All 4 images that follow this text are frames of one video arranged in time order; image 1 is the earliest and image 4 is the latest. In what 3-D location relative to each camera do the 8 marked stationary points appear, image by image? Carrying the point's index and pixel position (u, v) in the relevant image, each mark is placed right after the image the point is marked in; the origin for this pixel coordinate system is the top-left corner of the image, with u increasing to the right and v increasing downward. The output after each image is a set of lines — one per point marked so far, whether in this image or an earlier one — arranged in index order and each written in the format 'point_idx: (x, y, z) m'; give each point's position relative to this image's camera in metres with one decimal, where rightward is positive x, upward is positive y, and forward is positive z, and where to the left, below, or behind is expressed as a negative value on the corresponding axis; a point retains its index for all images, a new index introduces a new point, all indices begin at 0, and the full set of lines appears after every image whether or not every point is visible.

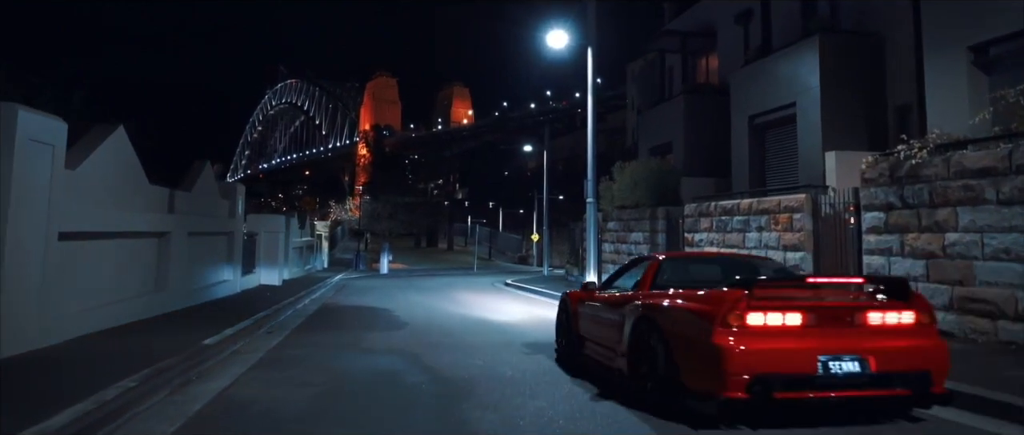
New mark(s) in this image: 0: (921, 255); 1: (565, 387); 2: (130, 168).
0: (+5.6, -0.5, +10.9) m
1: (+0.6, -1.8, +8.4) m
2: (-6.2, +0.8, +12.8) m
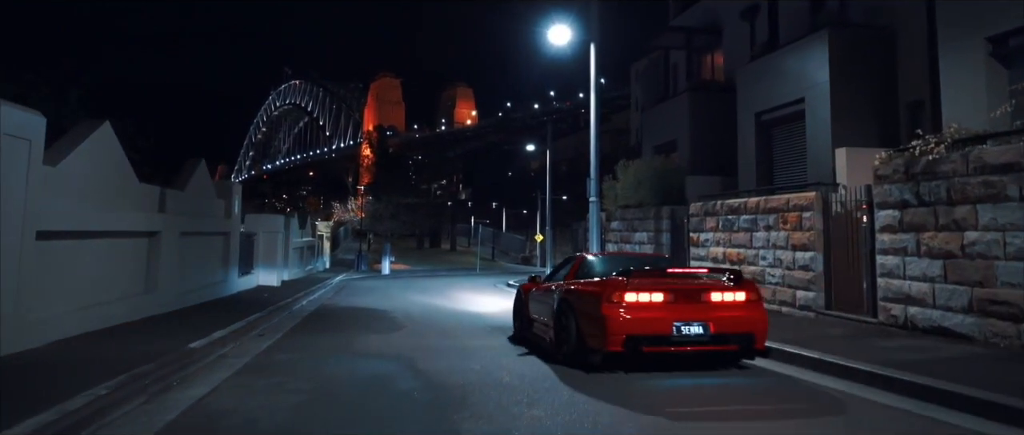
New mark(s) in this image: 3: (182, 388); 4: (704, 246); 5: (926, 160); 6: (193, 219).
0: (+5.6, -0.5, +10.4) m
1: (+0.5, -1.8, +8.0) m
2: (-6.2, +0.8, +12.4) m
3: (-3.3, -1.7, +8.1) m
4: (+4.1, -0.6, +17.1) m
5: (+5.5, +0.8, +10.6) m
6: (-7.0, 0.0, +17.4) m
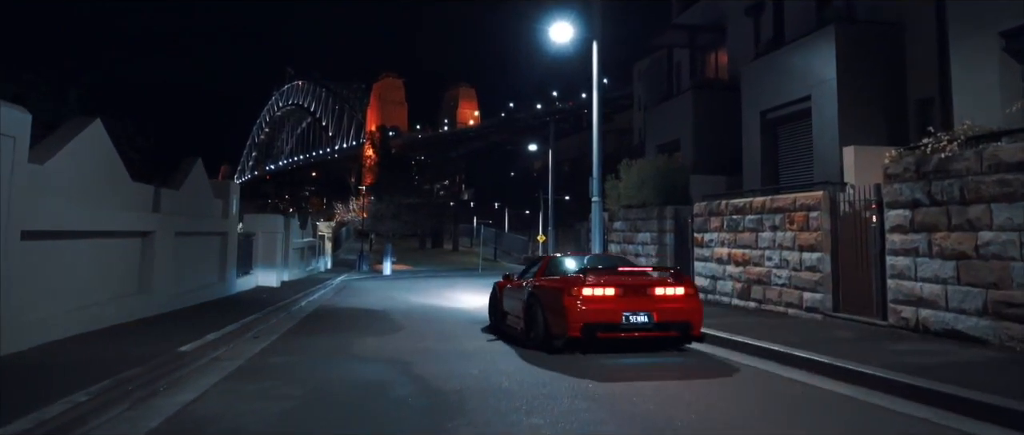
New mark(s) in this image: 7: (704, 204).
0: (+5.6, -0.5, +10.1) m
1: (+0.5, -1.8, +7.7) m
2: (-6.2, +0.8, +12.2) m
3: (-3.4, -1.7, +7.8) m
4: (+4.2, -0.6, +16.8) m
5: (+5.5, +0.8, +10.3) m
6: (-6.9, 0.0, +17.1) m
7: (+4.1, +0.3, +17.1) m
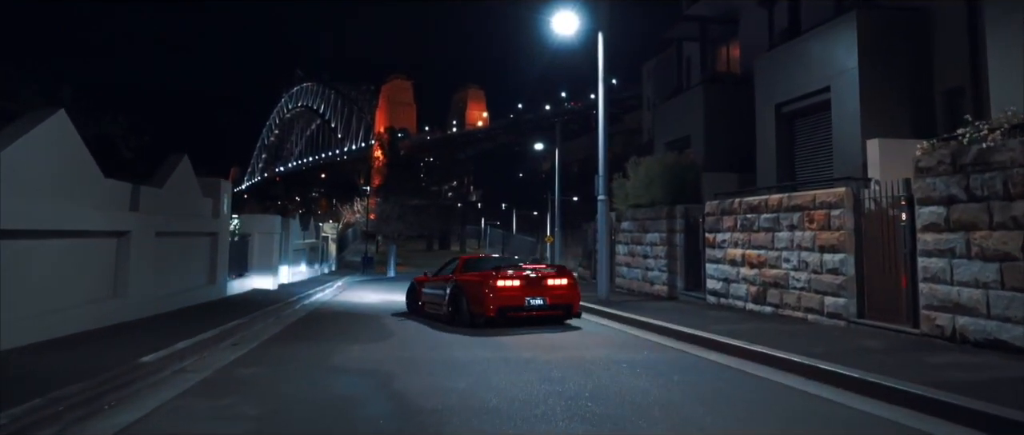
0: (+5.5, -0.5, +9.1) m
1: (+0.4, -1.7, +6.7) m
2: (-6.3, +0.8, +11.3) m
3: (-3.5, -1.7, +6.9) m
4: (+4.2, -0.6, +15.8) m
5: (+5.4, +0.8, +9.3) m
6: (-6.9, 0.0, +16.3) m
7: (+4.2, +0.3, +16.2) m
